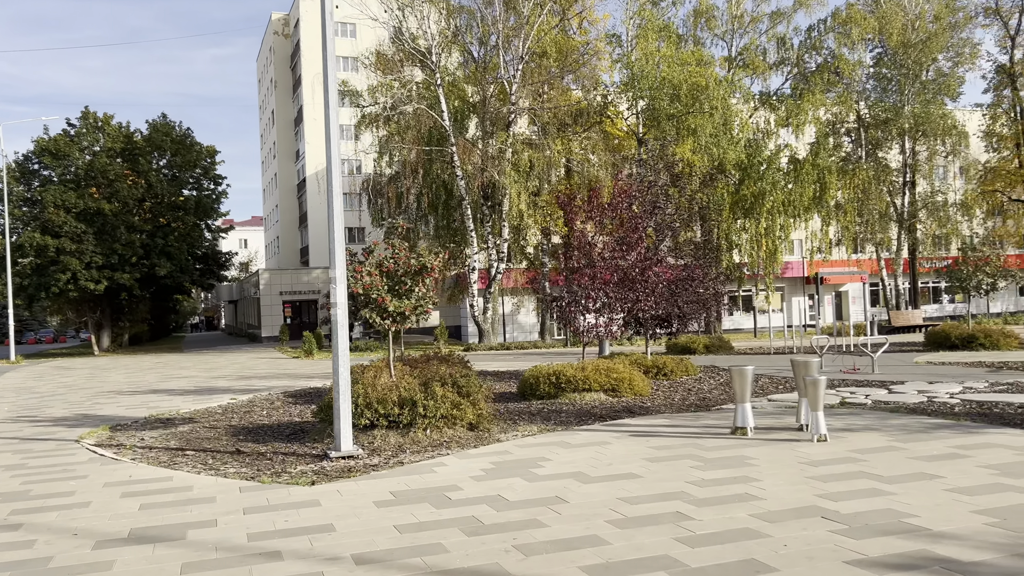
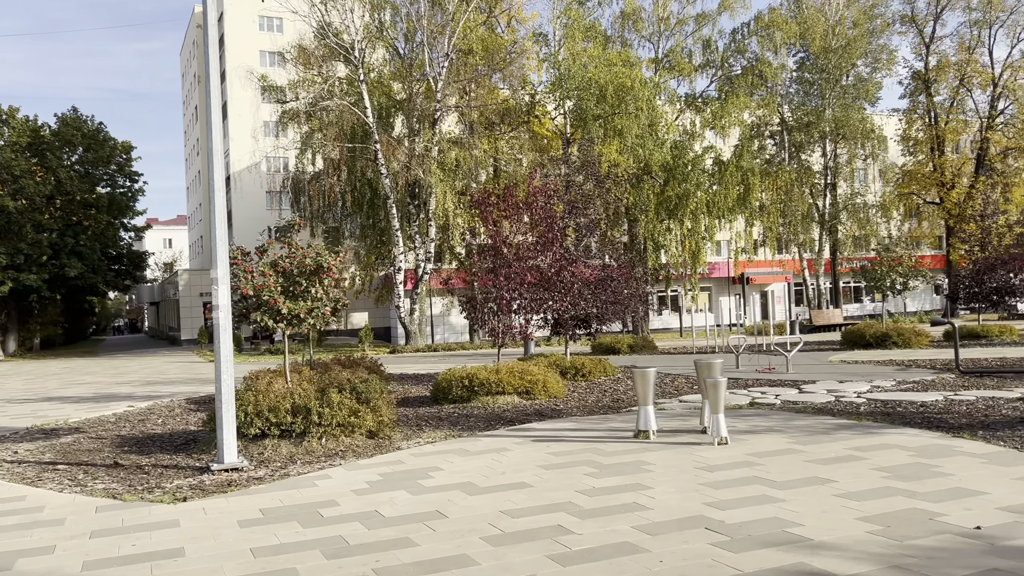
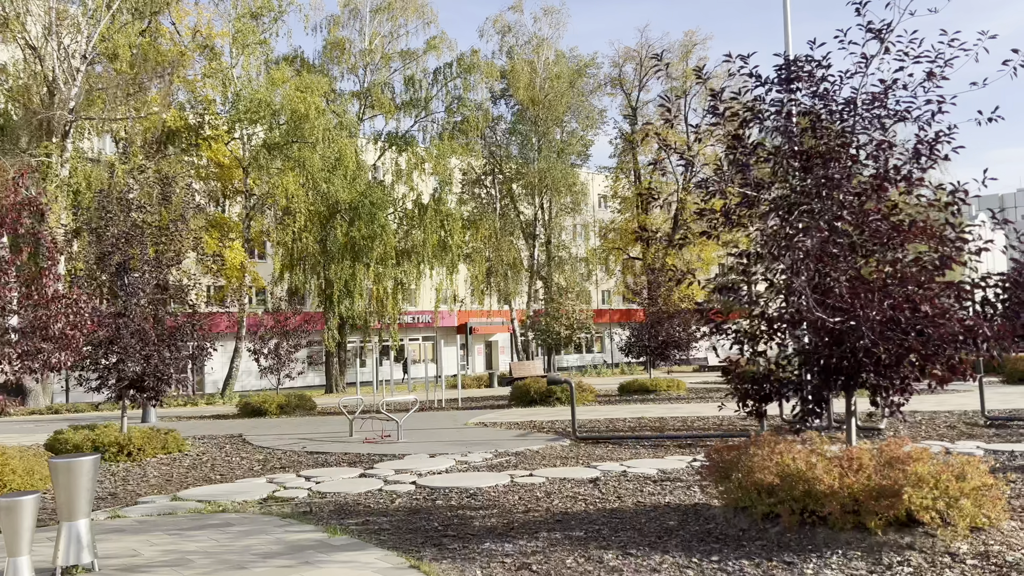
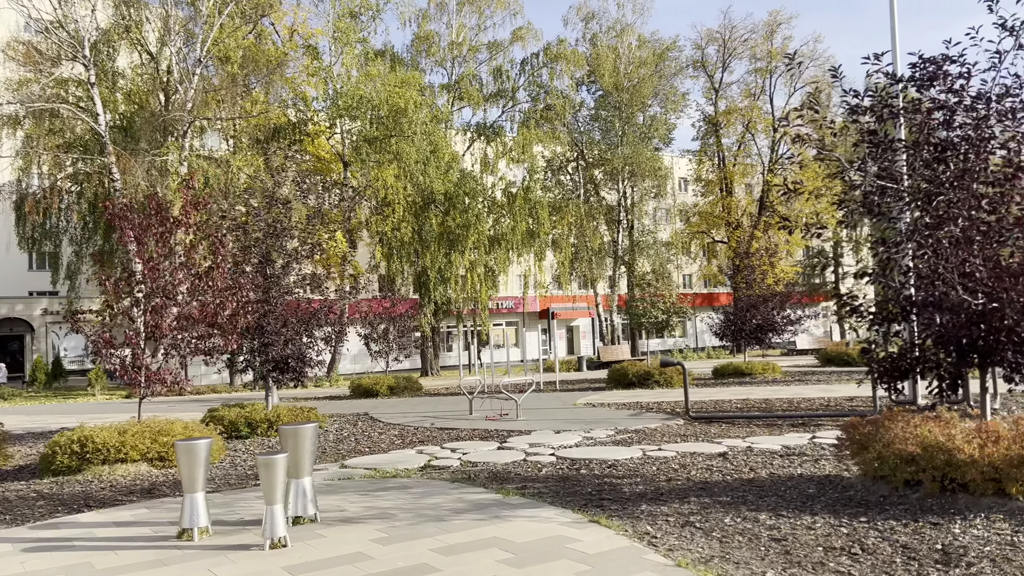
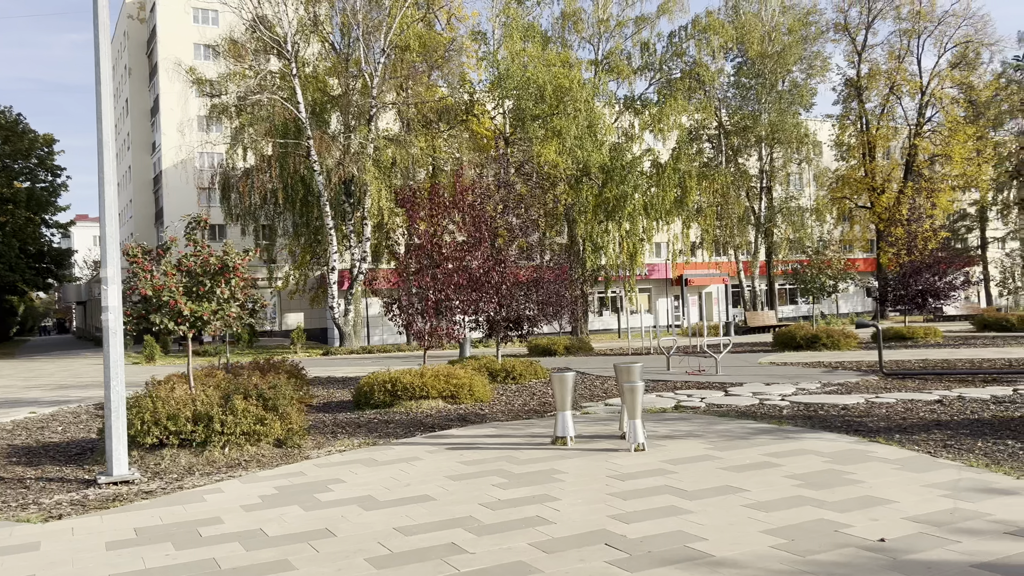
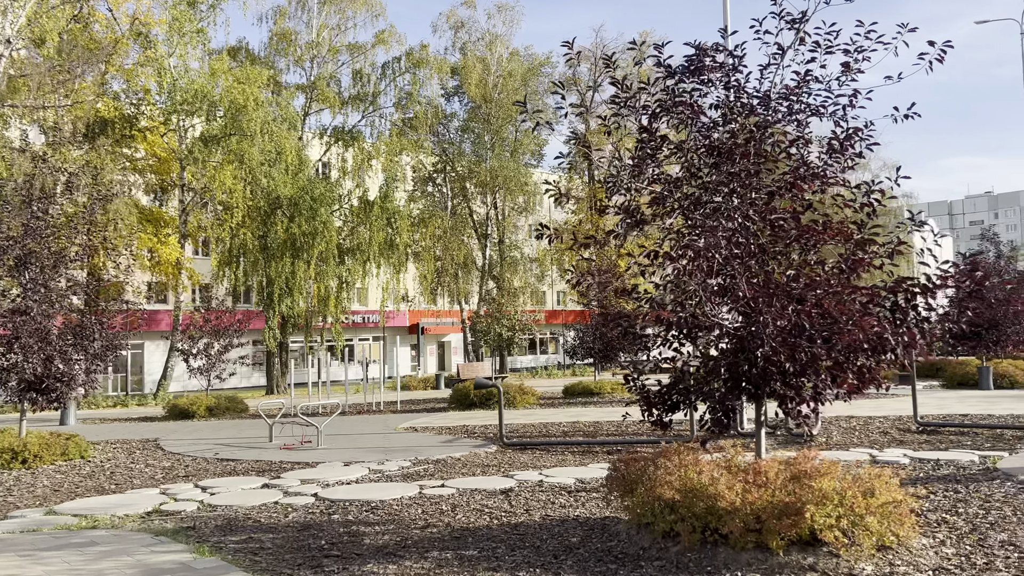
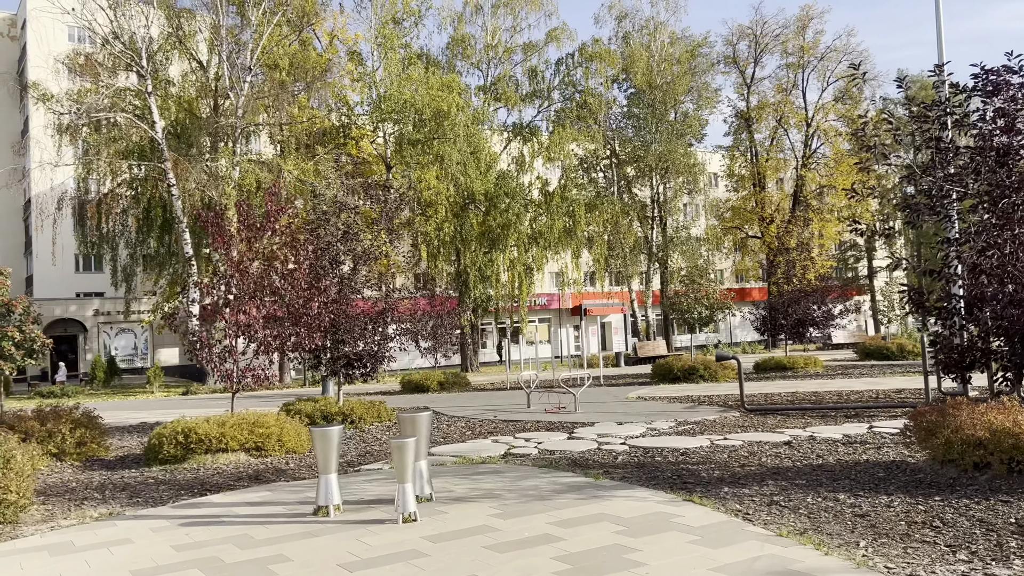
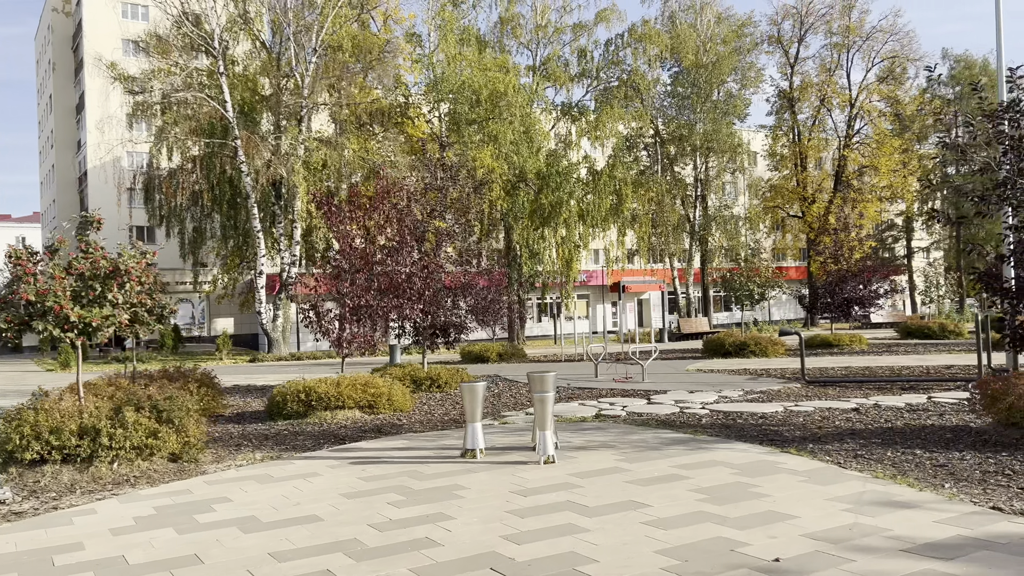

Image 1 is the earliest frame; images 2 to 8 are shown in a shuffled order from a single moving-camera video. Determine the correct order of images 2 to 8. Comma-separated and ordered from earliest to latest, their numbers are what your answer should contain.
2, 5, 8, 7, 4, 3, 6
